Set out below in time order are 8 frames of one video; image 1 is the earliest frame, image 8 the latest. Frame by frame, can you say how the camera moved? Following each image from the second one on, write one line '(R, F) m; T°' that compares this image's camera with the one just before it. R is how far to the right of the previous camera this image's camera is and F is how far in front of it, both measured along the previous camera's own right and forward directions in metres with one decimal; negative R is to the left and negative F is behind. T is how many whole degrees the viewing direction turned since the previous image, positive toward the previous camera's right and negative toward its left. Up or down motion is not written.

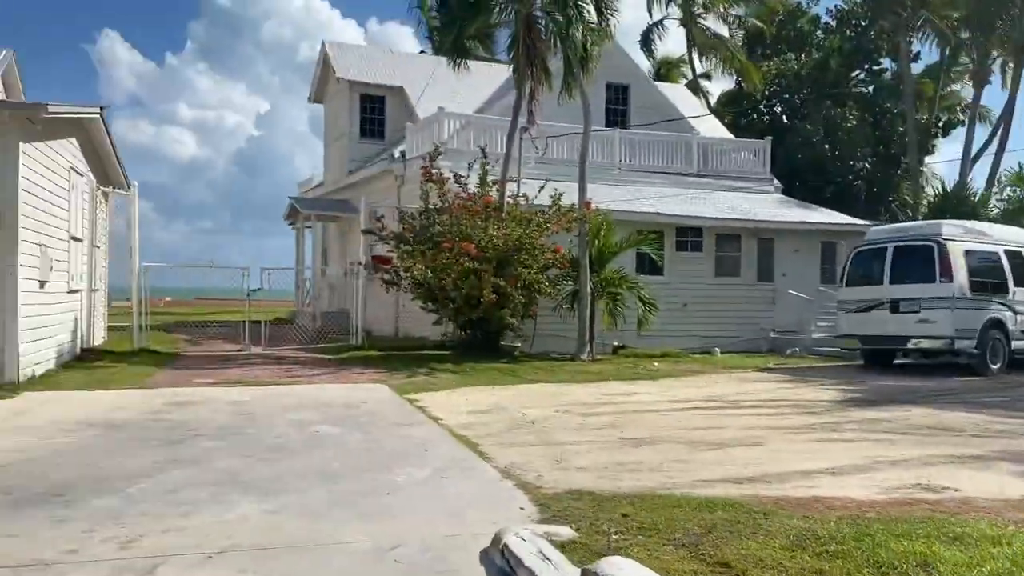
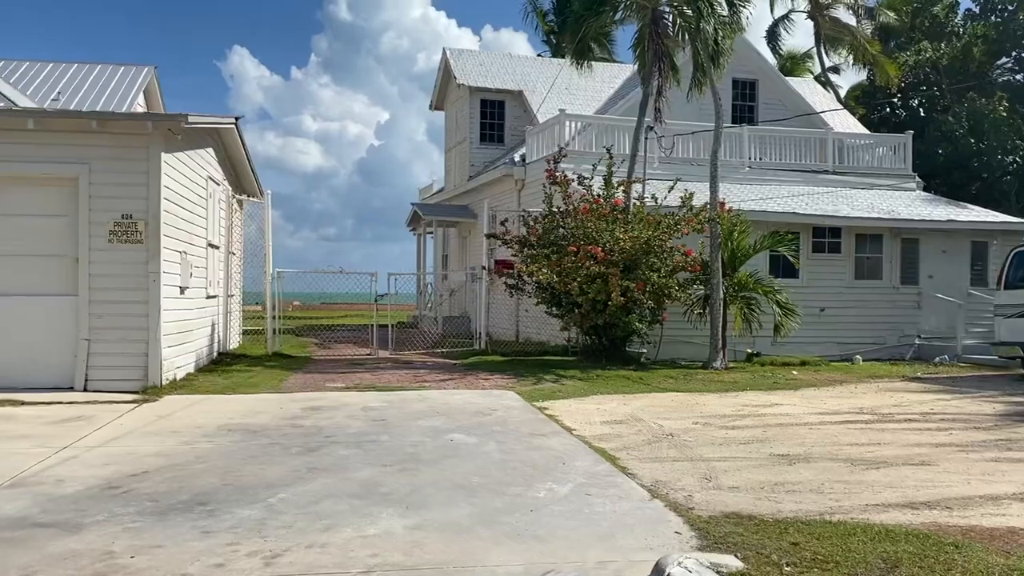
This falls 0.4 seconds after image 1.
(-0.2, +0.3) m; -8°
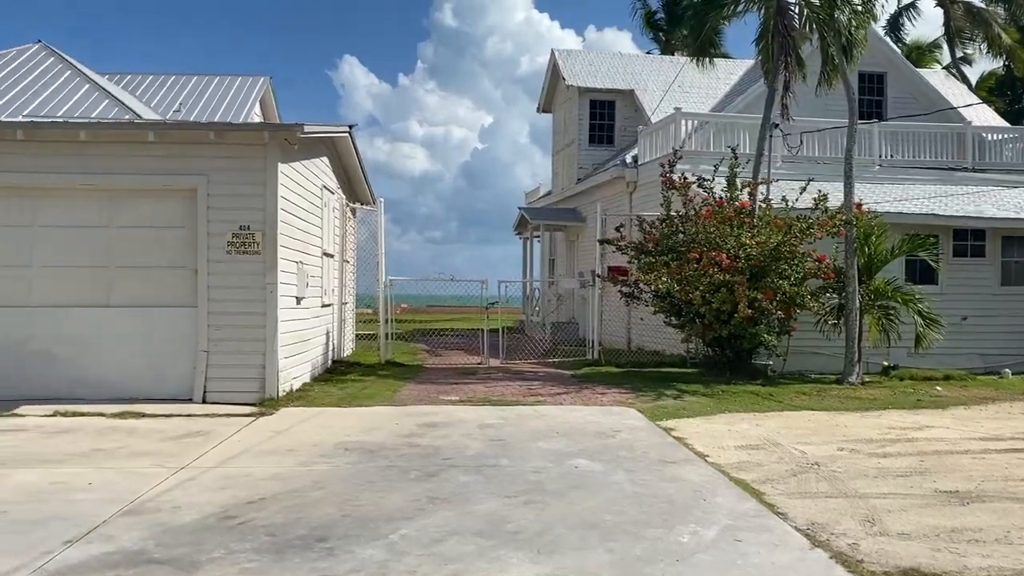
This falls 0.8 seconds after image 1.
(-0.2, +0.4) m; -7°
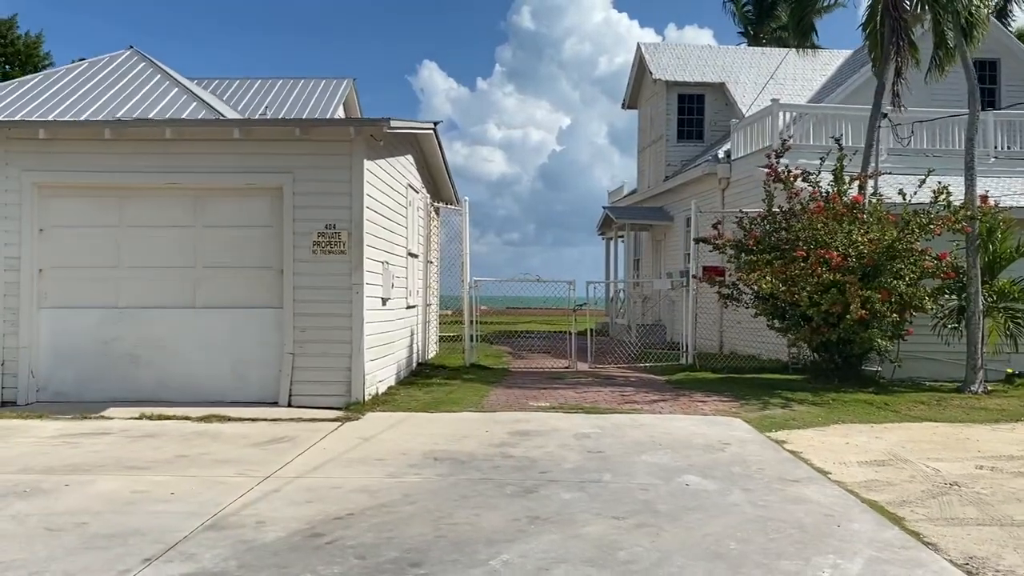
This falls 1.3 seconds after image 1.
(-0.2, +0.5) m; -5°
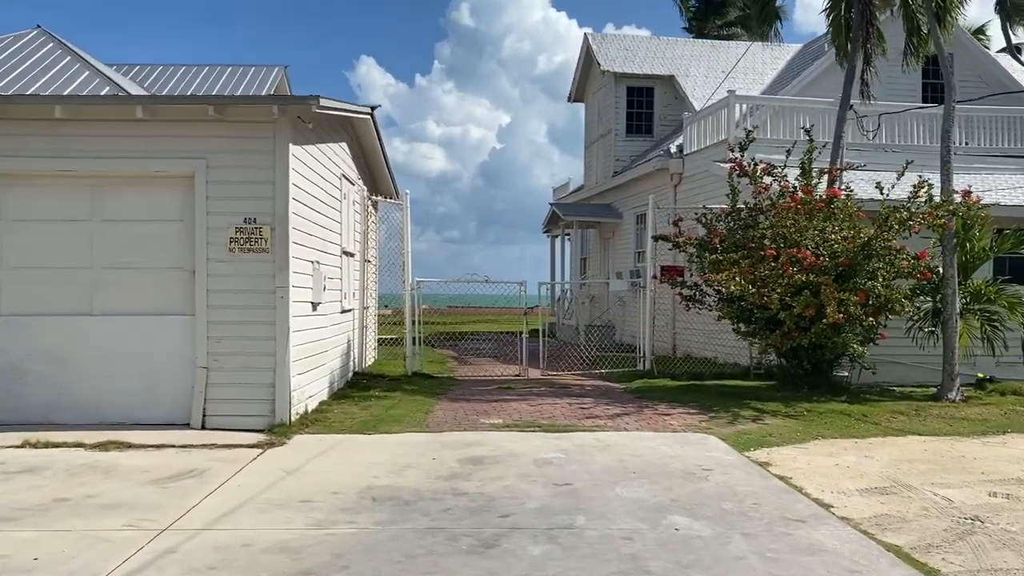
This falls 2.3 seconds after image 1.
(-0.1, +1.0) m; +4°
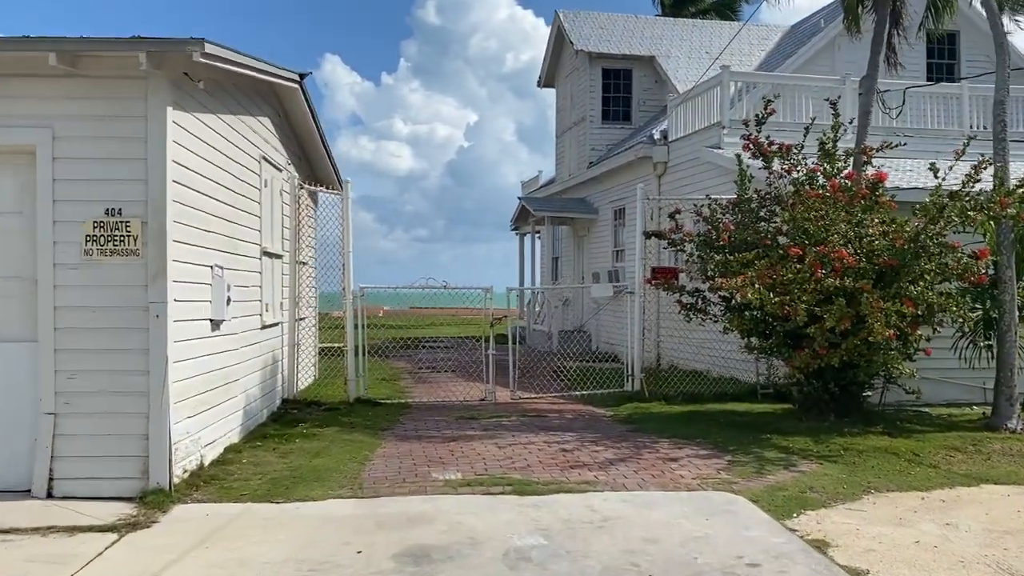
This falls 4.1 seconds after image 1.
(0.0, +2.0) m; +2°
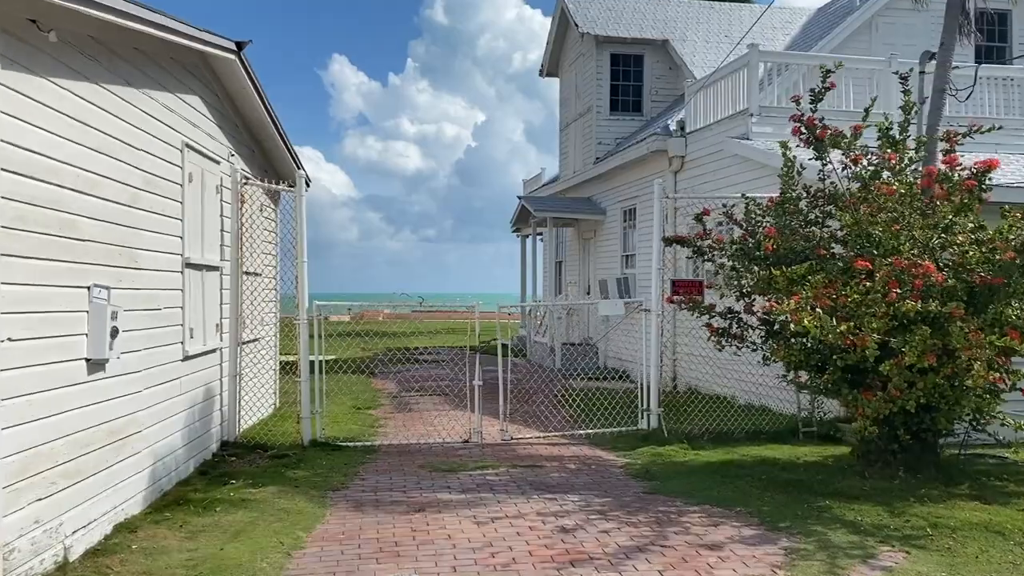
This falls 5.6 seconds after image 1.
(+0.1, +1.7) m; 0°
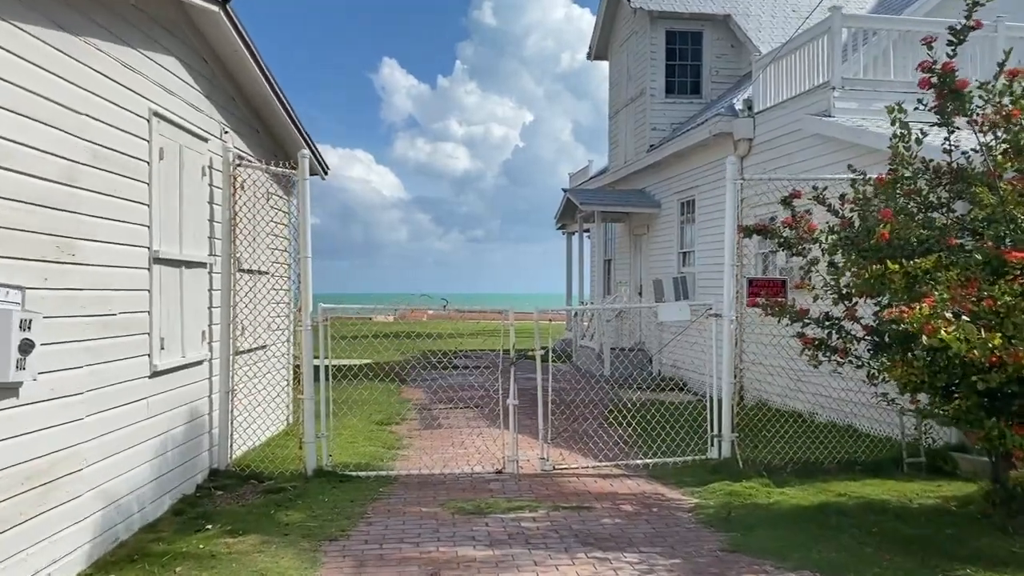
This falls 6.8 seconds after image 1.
(0.0, +1.3) m; -3°
